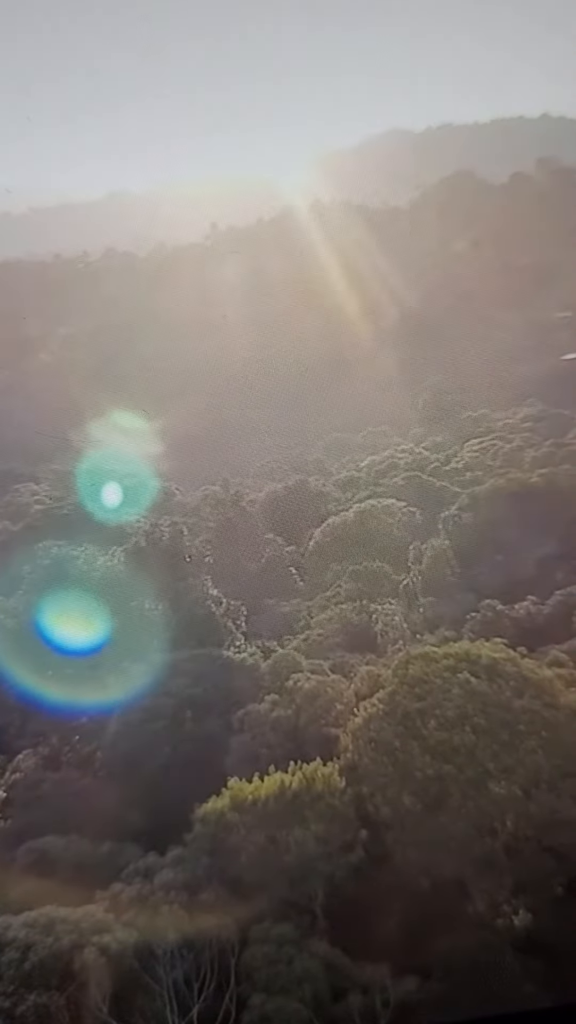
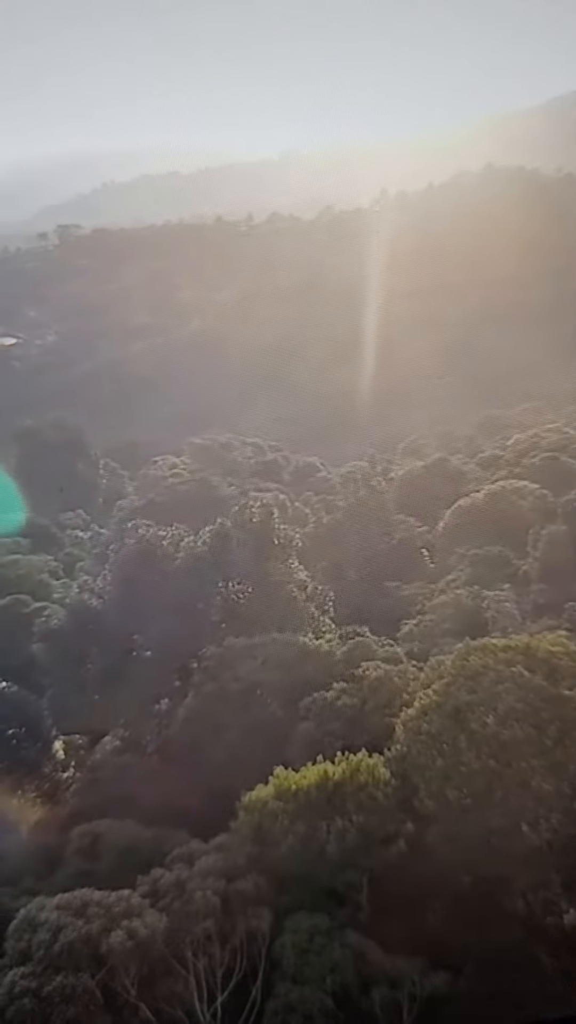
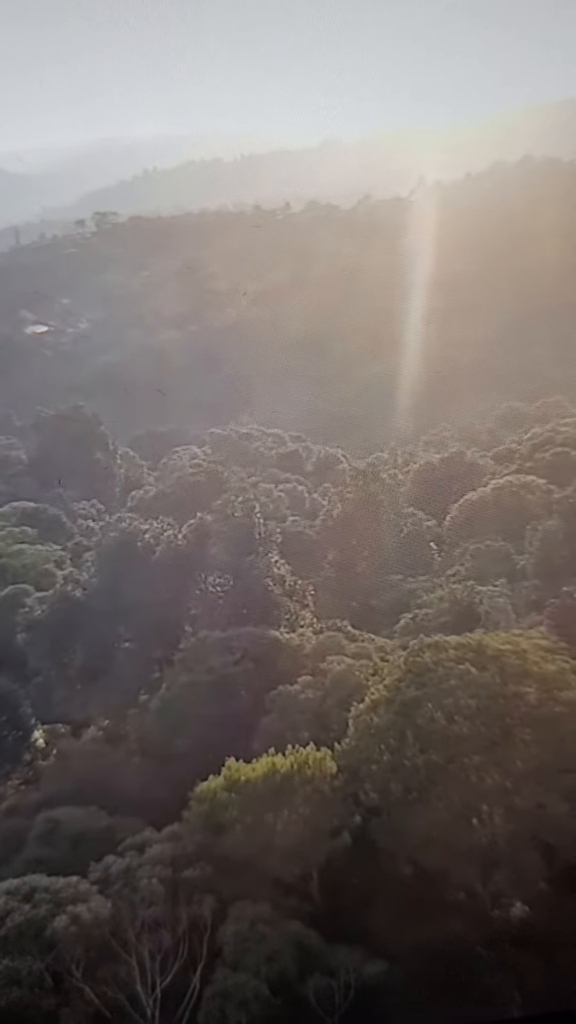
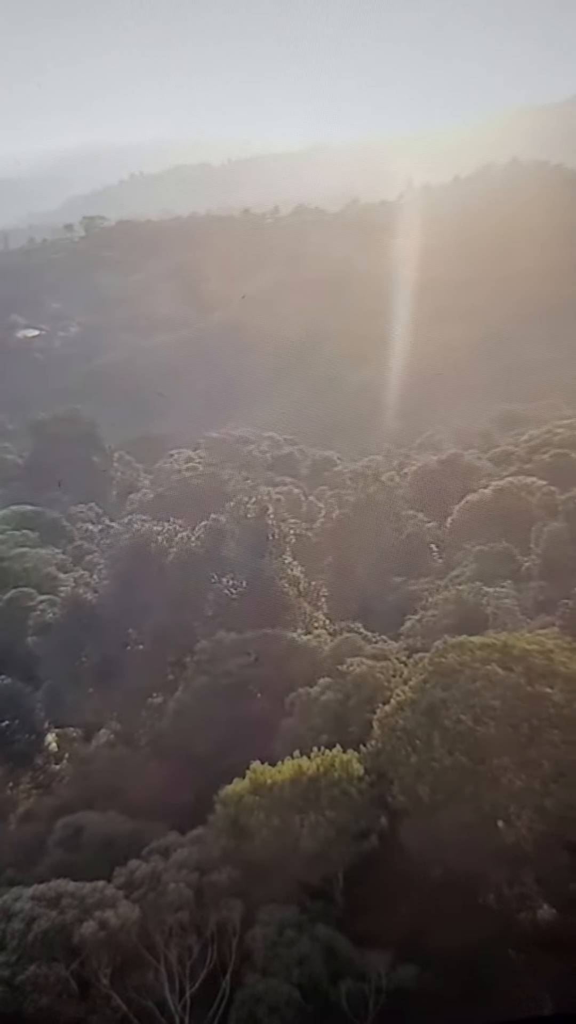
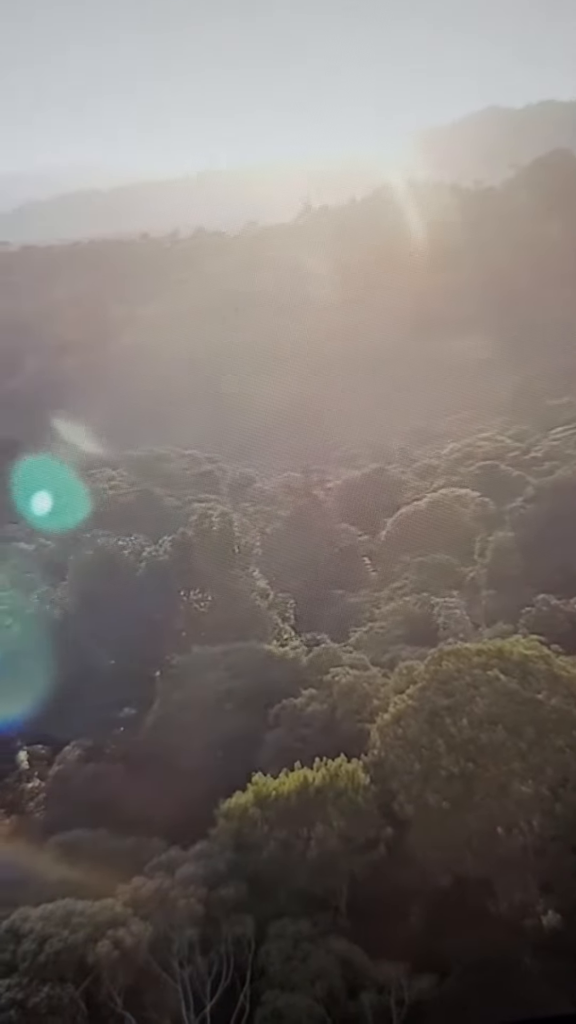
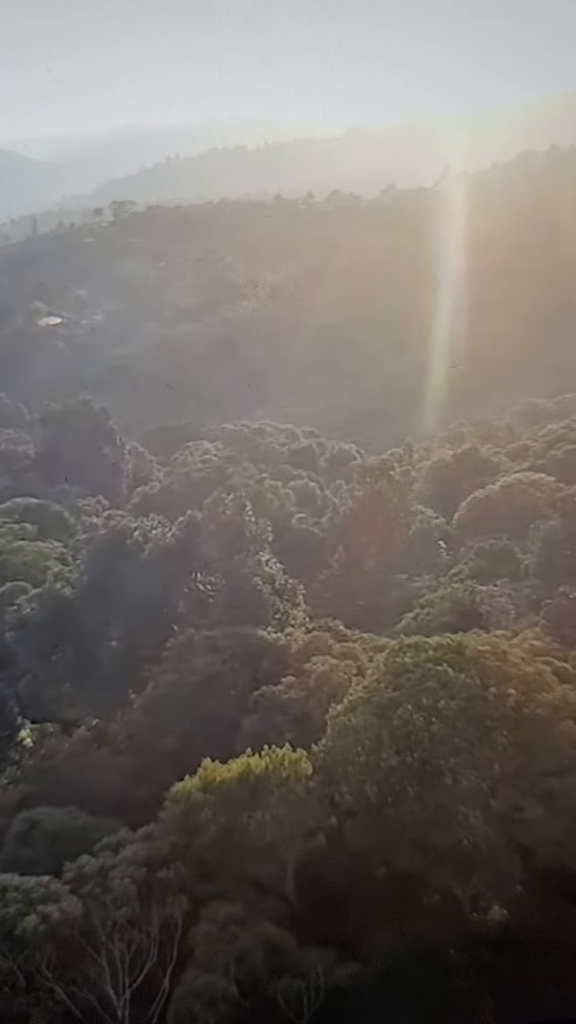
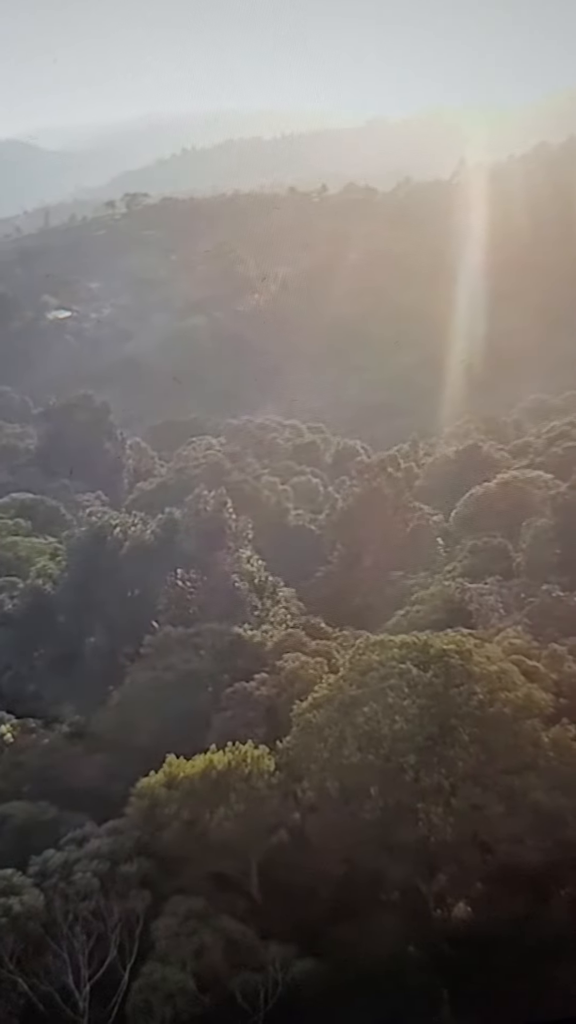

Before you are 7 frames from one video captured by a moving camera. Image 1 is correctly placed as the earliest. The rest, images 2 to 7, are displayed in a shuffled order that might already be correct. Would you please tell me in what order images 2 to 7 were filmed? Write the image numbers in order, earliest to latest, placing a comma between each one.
5, 2, 4, 3, 6, 7
